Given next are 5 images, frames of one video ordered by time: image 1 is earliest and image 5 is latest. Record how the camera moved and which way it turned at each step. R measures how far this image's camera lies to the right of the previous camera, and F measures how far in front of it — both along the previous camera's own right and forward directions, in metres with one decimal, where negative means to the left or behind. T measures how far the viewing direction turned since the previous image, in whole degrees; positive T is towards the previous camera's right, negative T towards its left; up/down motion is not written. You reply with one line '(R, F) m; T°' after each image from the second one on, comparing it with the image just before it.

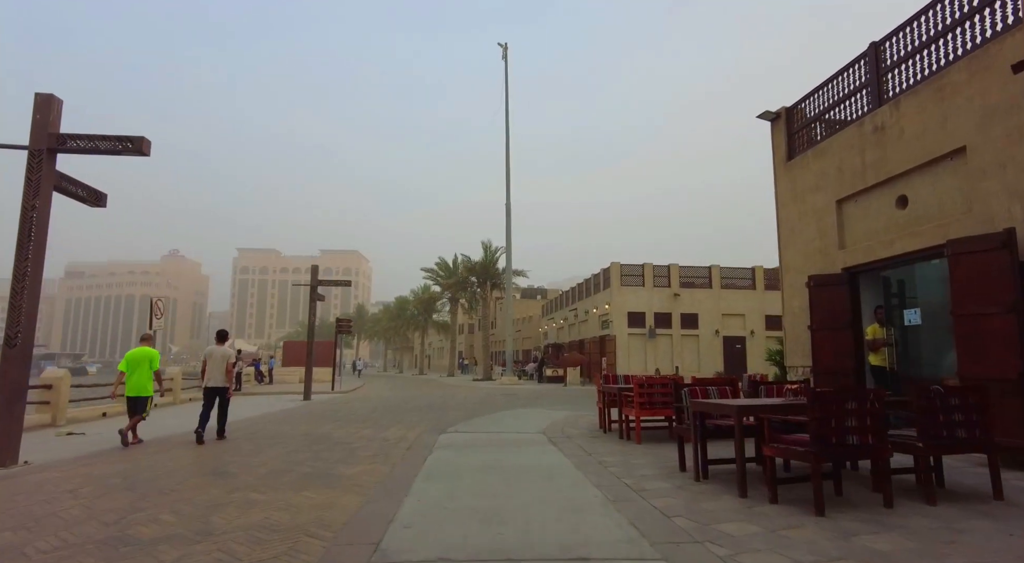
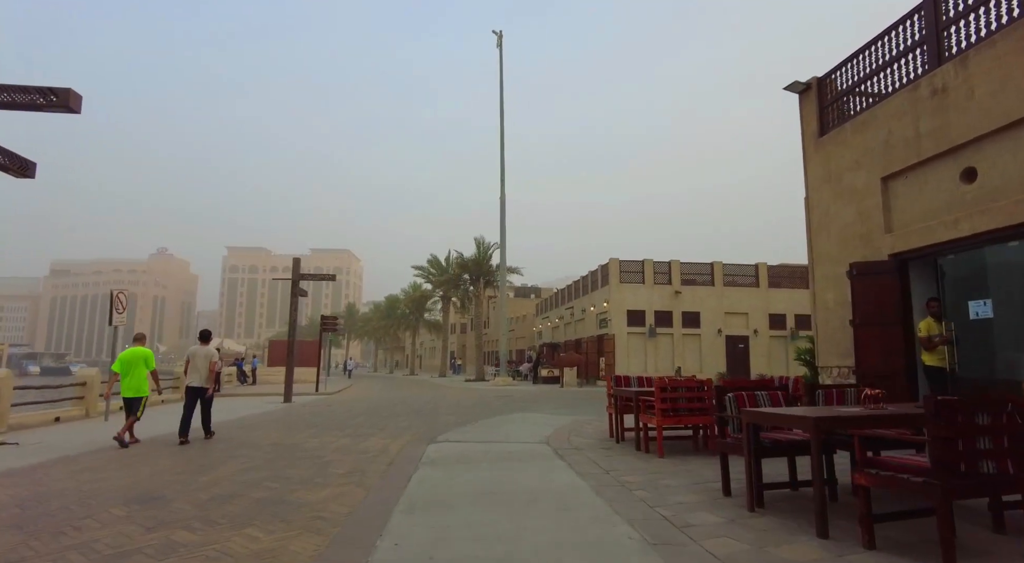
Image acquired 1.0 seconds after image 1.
(-0.1, +1.4) m; +1°
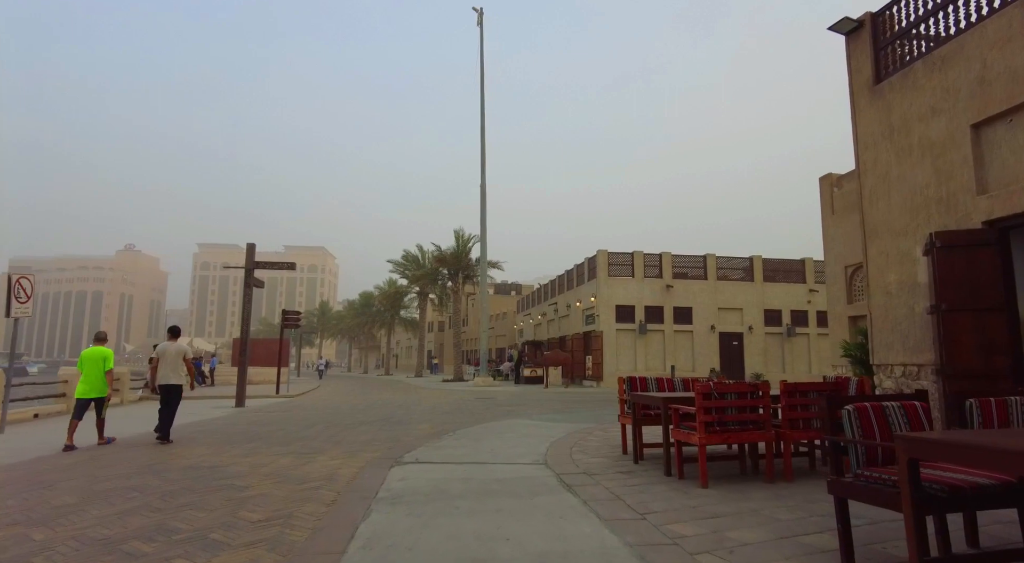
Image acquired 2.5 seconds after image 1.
(-0.1, +2.2) m; +2°
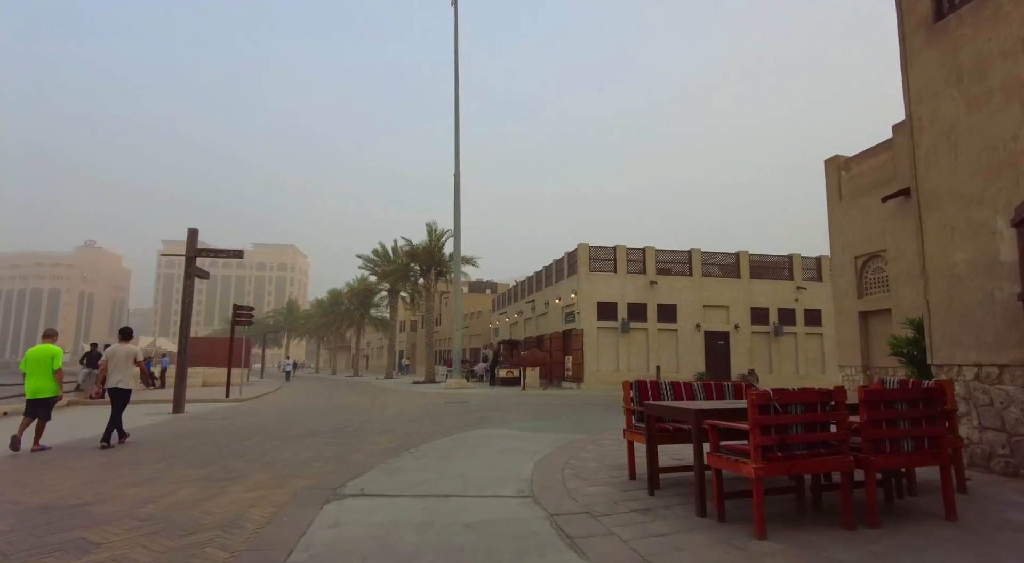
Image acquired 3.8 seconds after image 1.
(0.0, +1.9) m; +2°
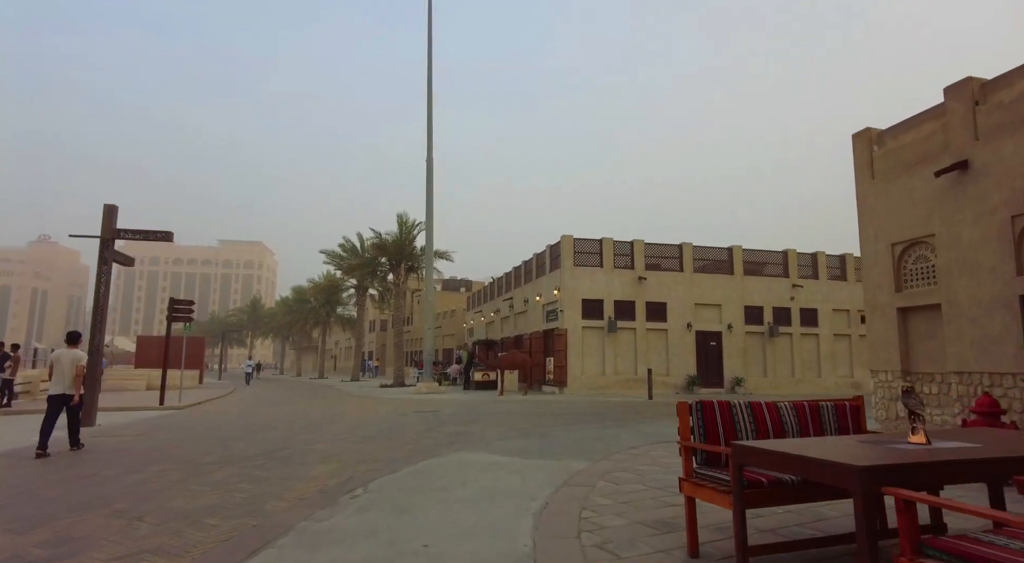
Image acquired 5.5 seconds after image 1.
(-0.1, +2.4) m; +2°
